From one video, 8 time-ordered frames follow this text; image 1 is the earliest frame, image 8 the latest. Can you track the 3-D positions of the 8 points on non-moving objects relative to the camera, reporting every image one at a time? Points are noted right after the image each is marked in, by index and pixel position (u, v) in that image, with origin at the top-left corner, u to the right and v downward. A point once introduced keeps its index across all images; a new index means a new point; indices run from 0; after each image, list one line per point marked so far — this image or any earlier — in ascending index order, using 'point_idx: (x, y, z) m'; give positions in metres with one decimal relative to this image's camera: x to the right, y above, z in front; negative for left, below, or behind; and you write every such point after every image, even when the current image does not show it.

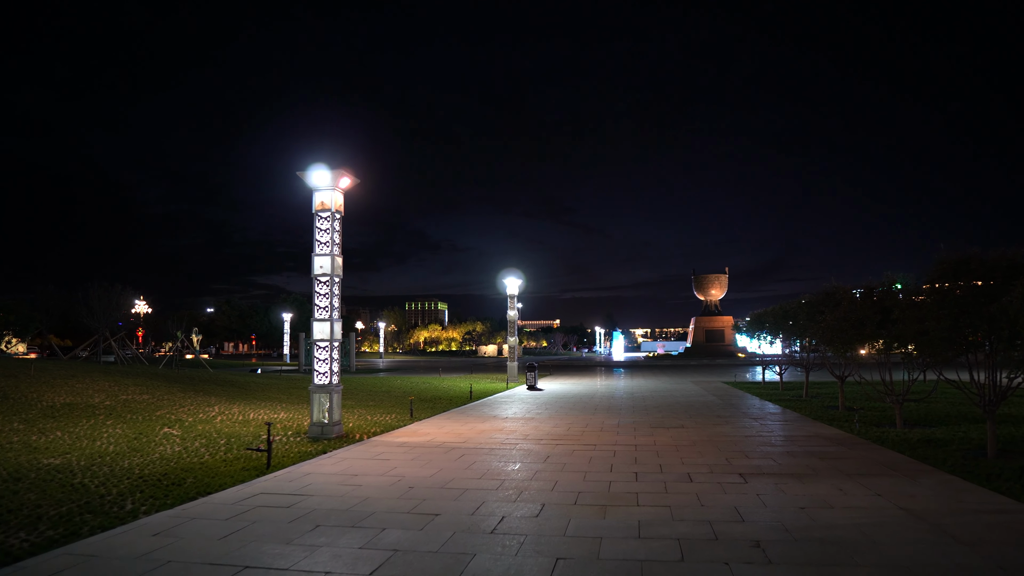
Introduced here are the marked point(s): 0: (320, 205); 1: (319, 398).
0: (-4.0, +1.7, +12.5) m
1: (-4.0, -2.3, +12.3) m
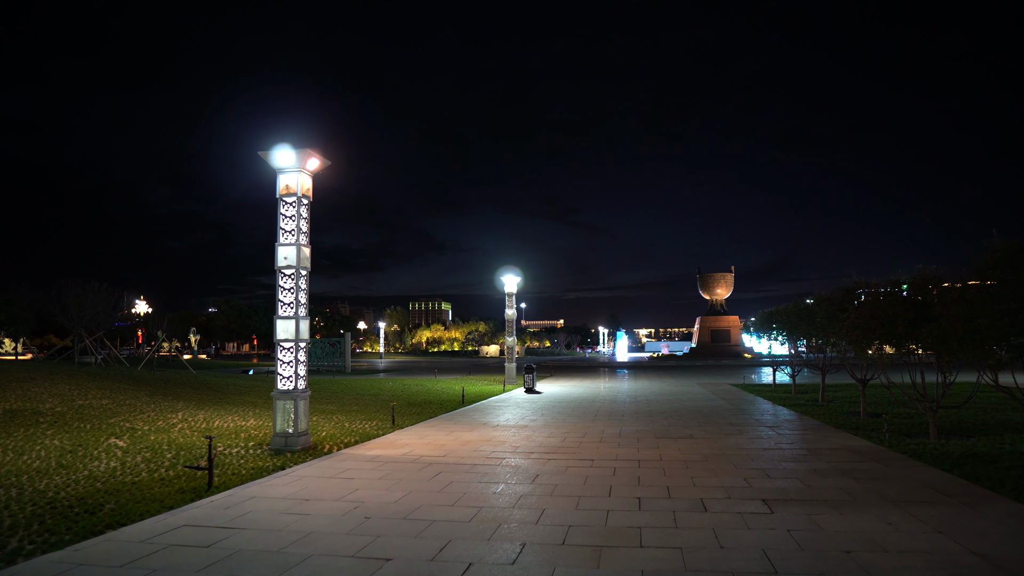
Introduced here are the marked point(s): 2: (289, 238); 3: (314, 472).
0: (-4.2, +1.8, +11.2) m
1: (-4.2, -2.1, +11.0) m
2: (-4.2, +0.9, +11.2) m
3: (-3.0, -2.8, +9.0) m
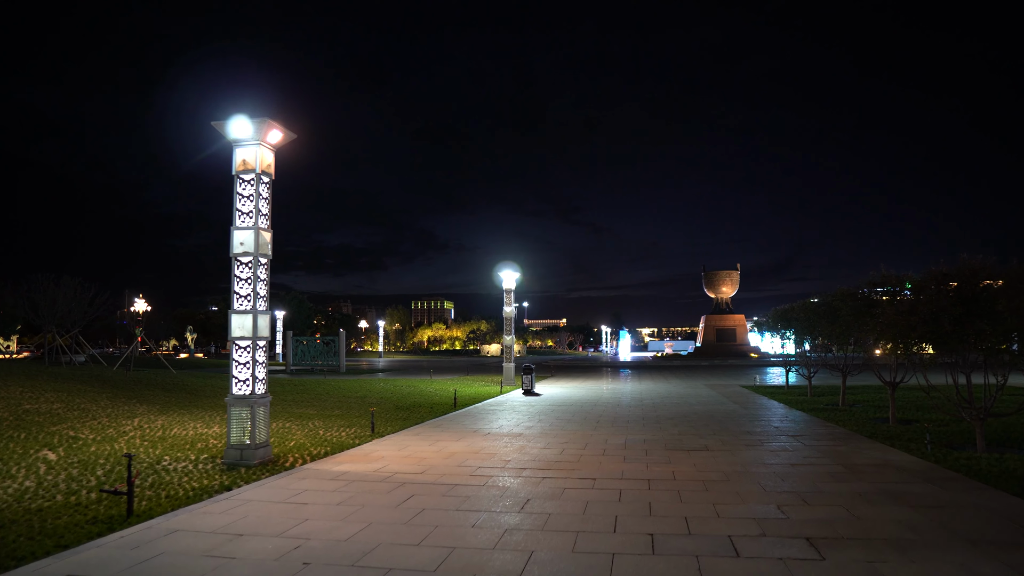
0: (-4.4, +2.0, +9.8) m
1: (-4.3, -2.0, +9.6) m
2: (-4.3, +1.1, +9.8) m
3: (-3.1, -2.6, +7.6) m
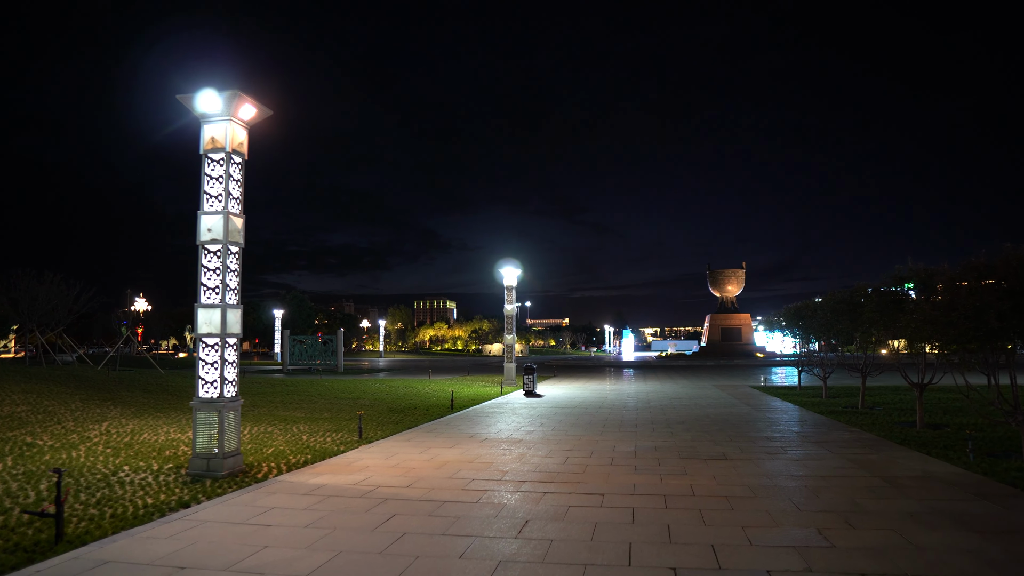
0: (-4.4, +2.1, +8.8) m
1: (-4.4, -1.9, +8.6) m
2: (-4.4, +1.2, +8.8) m
3: (-3.2, -2.5, +6.6) m
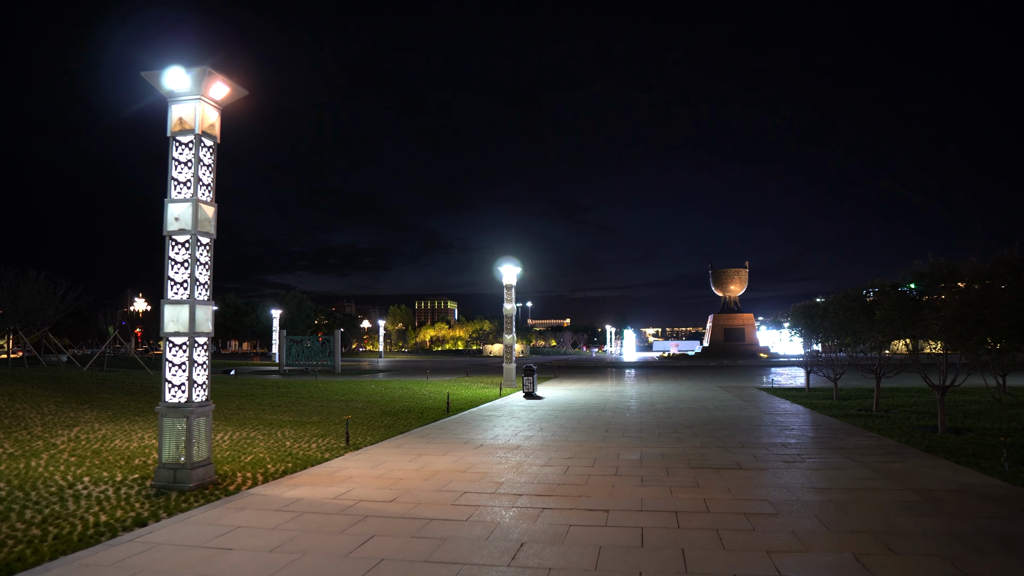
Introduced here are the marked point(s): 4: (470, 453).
0: (-4.5, +2.2, +8.1) m
1: (-4.4, -1.8, +7.9) m
2: (-4.4, +1.3, +8.1) m
3: (-3.3, -2.4, +5.9) m
4: (-0.7, -2.8, +10.4) m
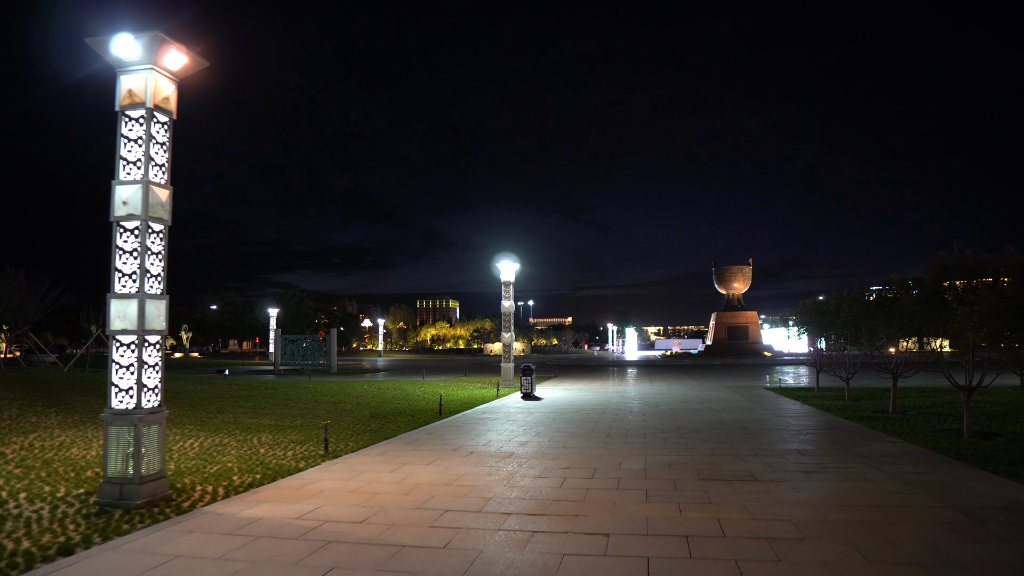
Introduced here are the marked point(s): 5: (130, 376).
0: (-4.6, +2.3, +7.2) m
1: (-4.6, -1.7, +7.0) m
2: (-4.6, +1.4, +7.2) m
3: (-3.4, -2.3, +5.0) m
4: (-0.9, -2.7, +9.5) m
5: (-4.5, -1.0, +7.1) m
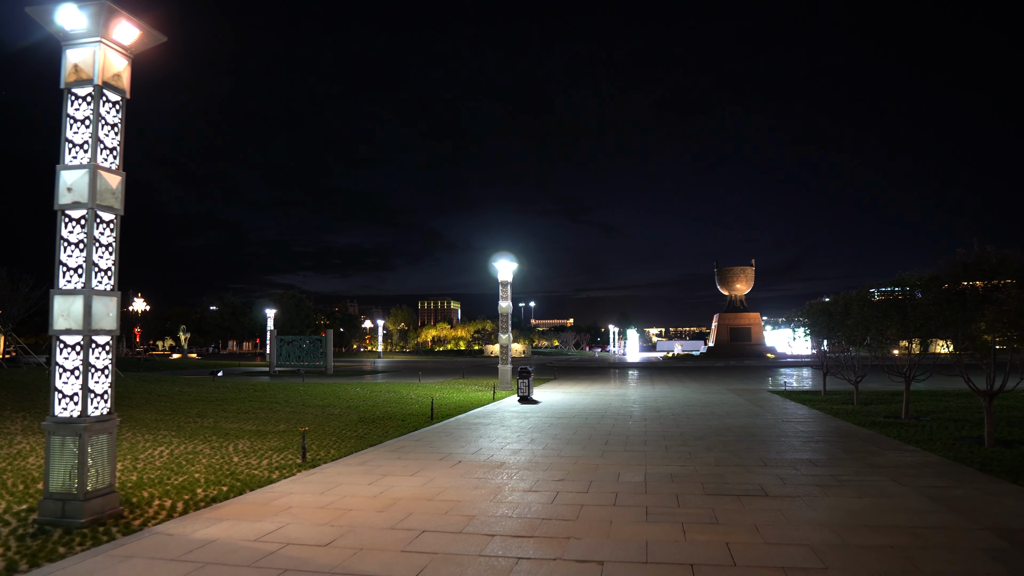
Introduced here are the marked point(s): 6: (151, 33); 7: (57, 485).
0: (-4.8, +2.3, +6.5) m
1: (-4.7, -1.6, +6.3) m
2: (-4.7, +1.4, +6.6) m
3: (-3.6, -2.3, +4.3) m
4: (-1.0, -2.7, +8.8) m
5: (-4.6, -1.0, +6.4) m
6: (-4.1, +2.9, +6.9) m
7: (-4.8, -2.1, +6.3) m
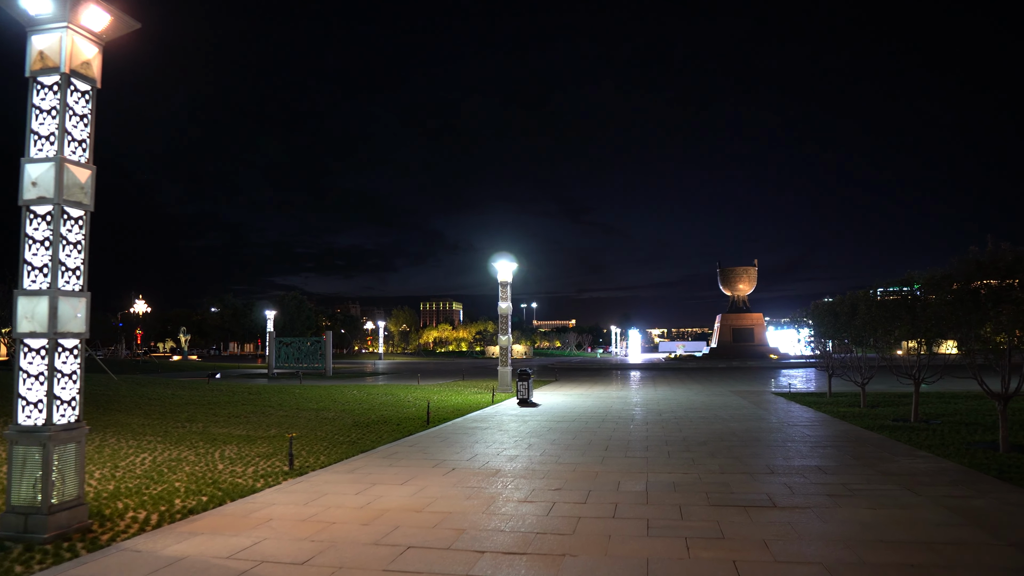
0: (-4.9, +2.3, +6.2) m
1: (-4.8, -1.6, +6.0) m
2: (-4.8, +1.4, +6.2) m
3: (-3.6, -2.3, +4.0) m
4: (-1.1, -2.7, +8.5) m
5: (-4.7, -1.0, +6.0) m
6: (-4.2, +2.9, +6.5) m
7: (-4.9, -2.1, +6.0) m
